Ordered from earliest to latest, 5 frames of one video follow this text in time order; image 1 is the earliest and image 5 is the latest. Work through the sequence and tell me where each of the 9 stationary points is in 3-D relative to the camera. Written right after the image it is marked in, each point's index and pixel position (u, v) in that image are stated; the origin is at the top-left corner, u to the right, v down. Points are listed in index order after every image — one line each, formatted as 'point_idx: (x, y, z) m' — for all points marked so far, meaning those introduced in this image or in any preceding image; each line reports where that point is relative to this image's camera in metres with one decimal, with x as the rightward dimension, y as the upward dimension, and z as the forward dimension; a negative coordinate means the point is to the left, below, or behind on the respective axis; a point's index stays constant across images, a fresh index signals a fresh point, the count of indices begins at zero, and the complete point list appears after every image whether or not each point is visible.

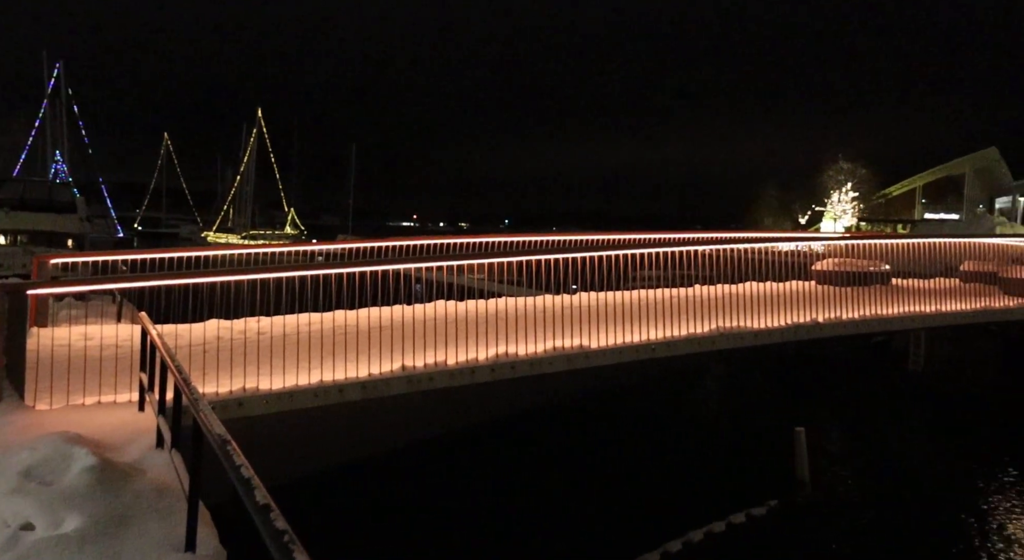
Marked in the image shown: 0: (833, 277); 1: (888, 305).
0: (+5.2, +0.1, +11.3) m
1: (+5.8, -0.4, +10.5) m
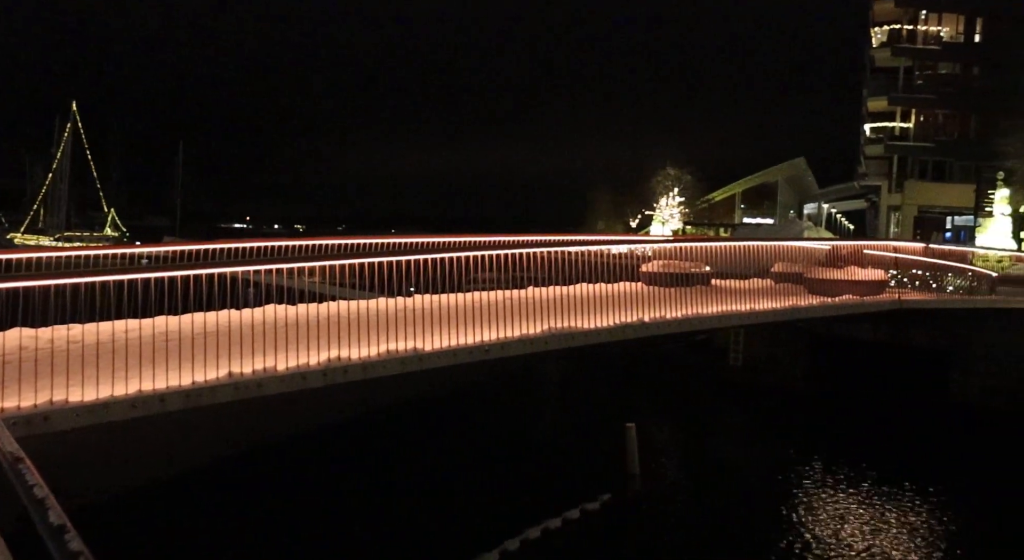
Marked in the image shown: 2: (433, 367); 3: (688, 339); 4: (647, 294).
0: (+2.5, 0.0, +11.8) m
1: (+3.2, -0.4, +11.2) m
2: (-1.1, -1.2, +9.8) m
3: (+2.9, -1.0, +11.5) m
4: (+2.2, -0.2, +11.0) m
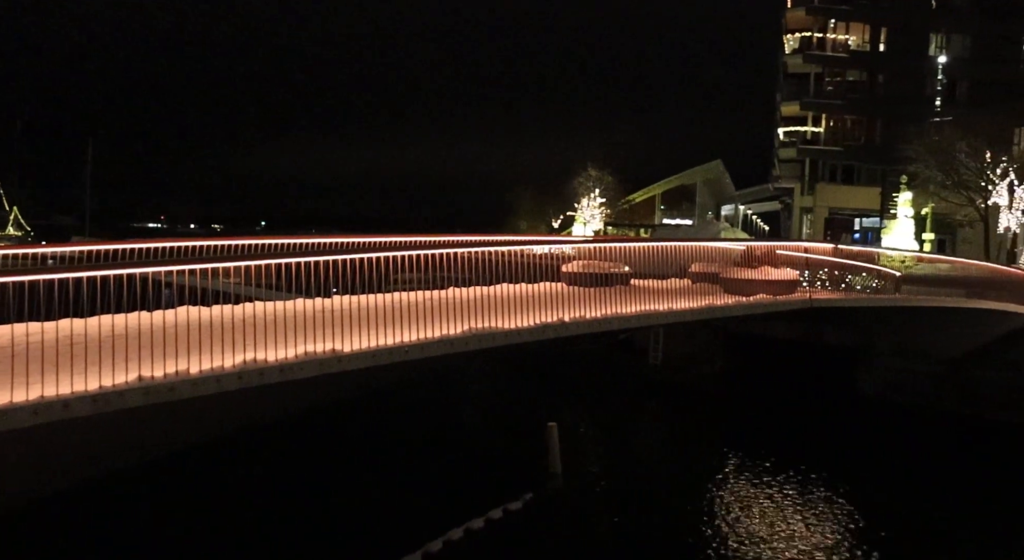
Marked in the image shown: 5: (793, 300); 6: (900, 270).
0: (+1.2, 0.0, +12.0) m
1: (+1.9, -0.4, +11.4) m
2: (-2.3, -1.3, +9.8) m
3: (+1.6, -1.0, +11.6) m
4: (+0.9, -0.2, +11.2) m
5: (+4.8, -0.4, +11.7) m
6: (+9.0, +0.2, +16.0) m
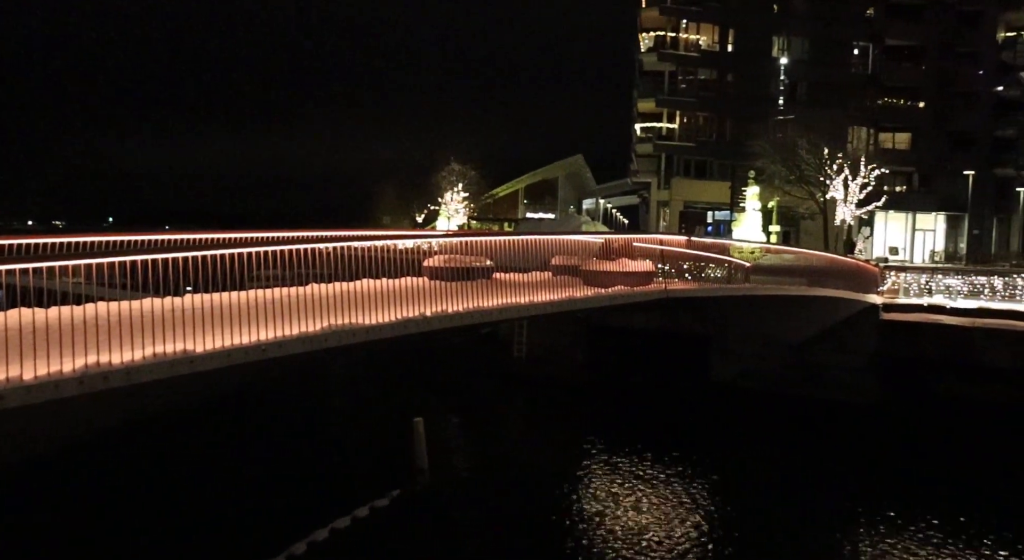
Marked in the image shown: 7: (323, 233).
0: (-1.2, +0.1, +11.9) m
1: (-0.4, -0.3, +11.4) m
2: (-4.3, -1.3, +9.2) m
3: (-0.7, -0.9, +11.6) m
4: (-1.3, -0.1, +11.0) m
5: (+2.4, -0.2, +12.1) m
6: (+6.0, +0.5, +17.0) m
7: (-3.0, +0.8, +11.2) m
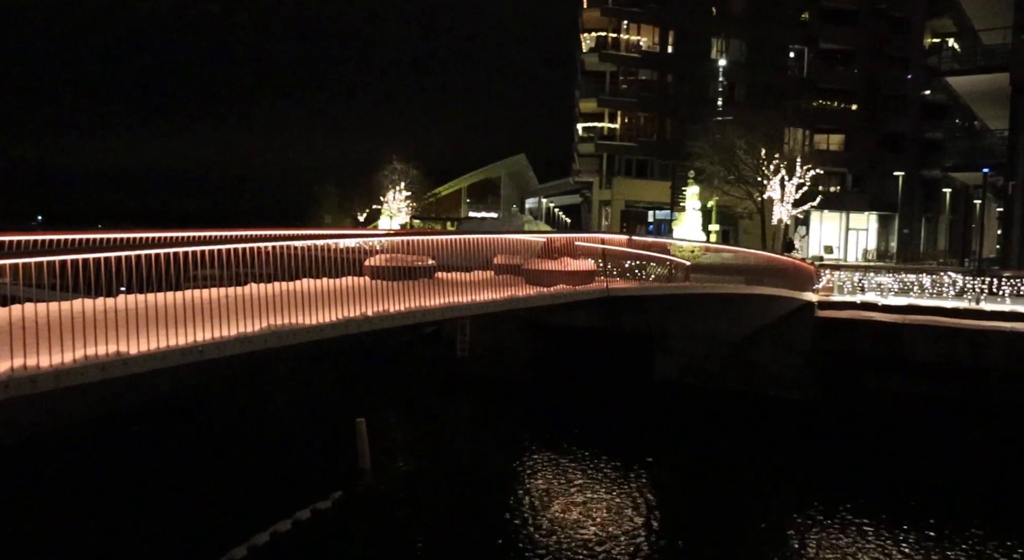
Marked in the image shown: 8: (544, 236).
0: (-2.1, +0.2, +11.7) m
1: (-1.3, -0.3, +11.2) m
2: (-5.1, -1.3, +8.7) m
3: (-1.7, -0.9, +11.4) m
4: (-2.2, -0.1, +10.8) m
5: (+1.4, -0.2, +12.2) m
6: (+4.6, +0.5, +17.3) m
7: (-4.0, +0.8, +10.8) m
8: (+0.6, +0.8, +12.2) m
